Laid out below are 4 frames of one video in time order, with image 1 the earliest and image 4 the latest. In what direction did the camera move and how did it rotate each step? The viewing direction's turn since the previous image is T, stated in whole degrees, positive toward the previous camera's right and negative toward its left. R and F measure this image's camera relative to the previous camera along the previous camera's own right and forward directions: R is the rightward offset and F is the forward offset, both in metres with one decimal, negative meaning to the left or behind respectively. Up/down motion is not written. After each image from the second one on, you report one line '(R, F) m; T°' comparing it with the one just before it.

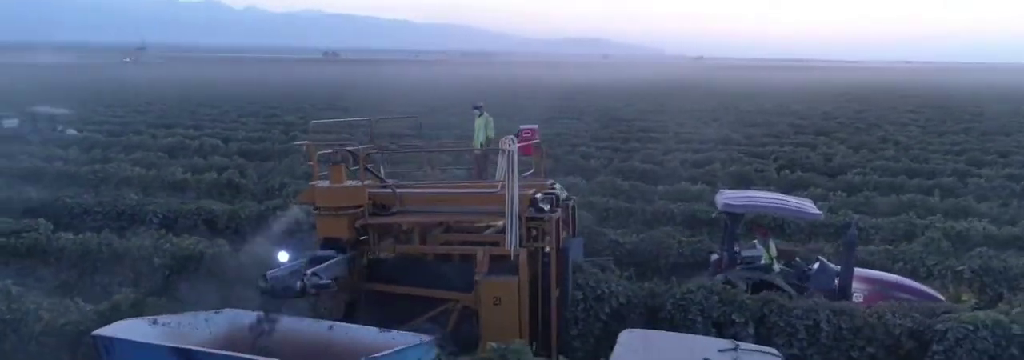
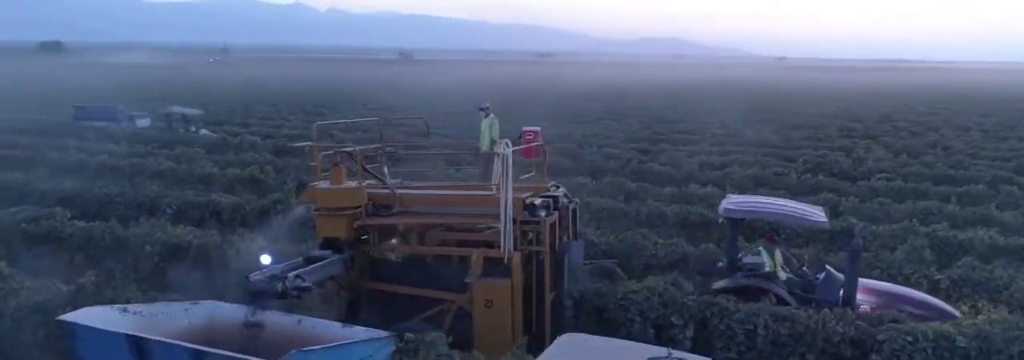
(+1.3, -0.2) m; -5°
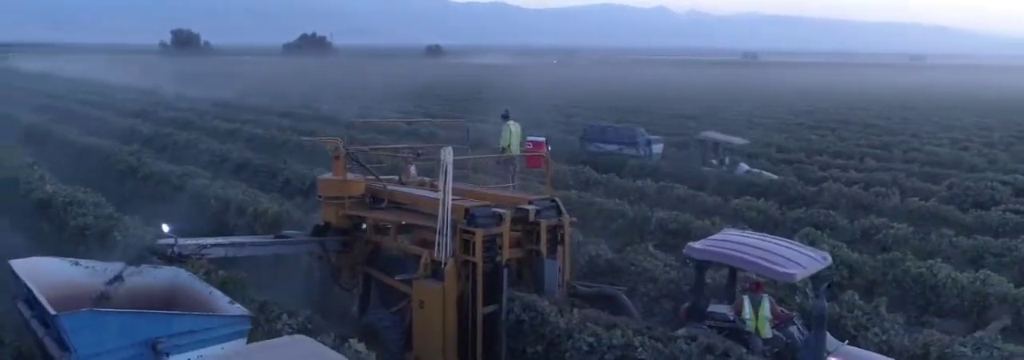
(+6.0, +0.2) m; -26°
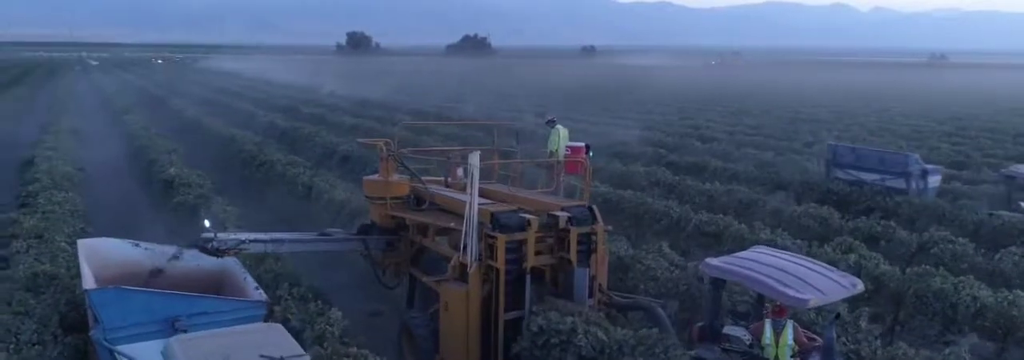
(+2.0, -0.4) m; -12°
